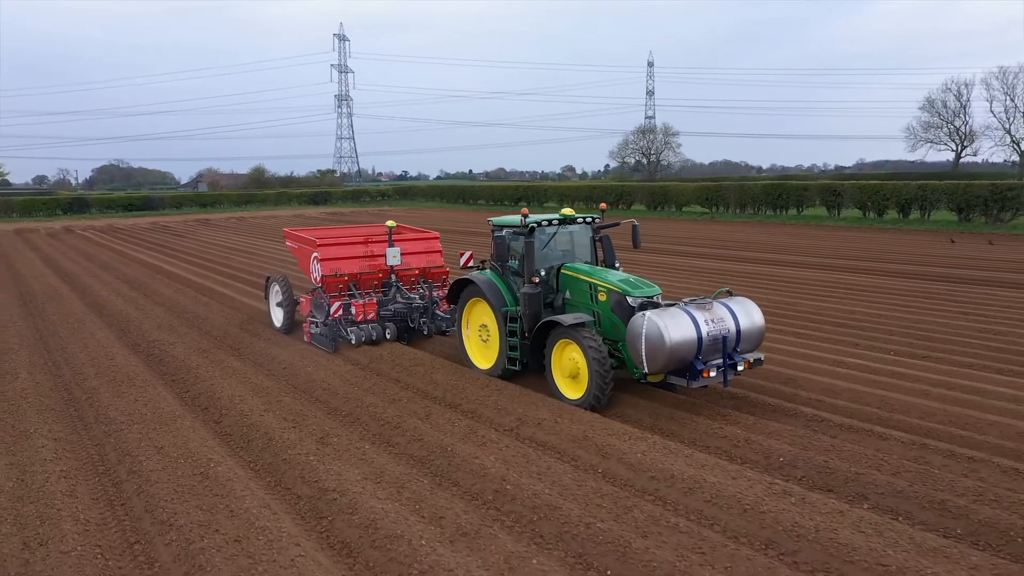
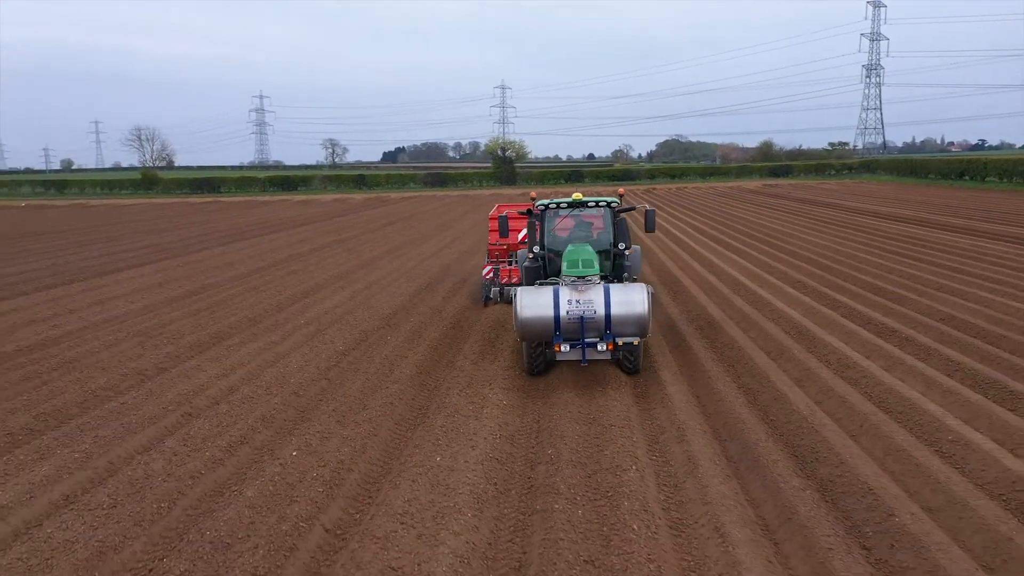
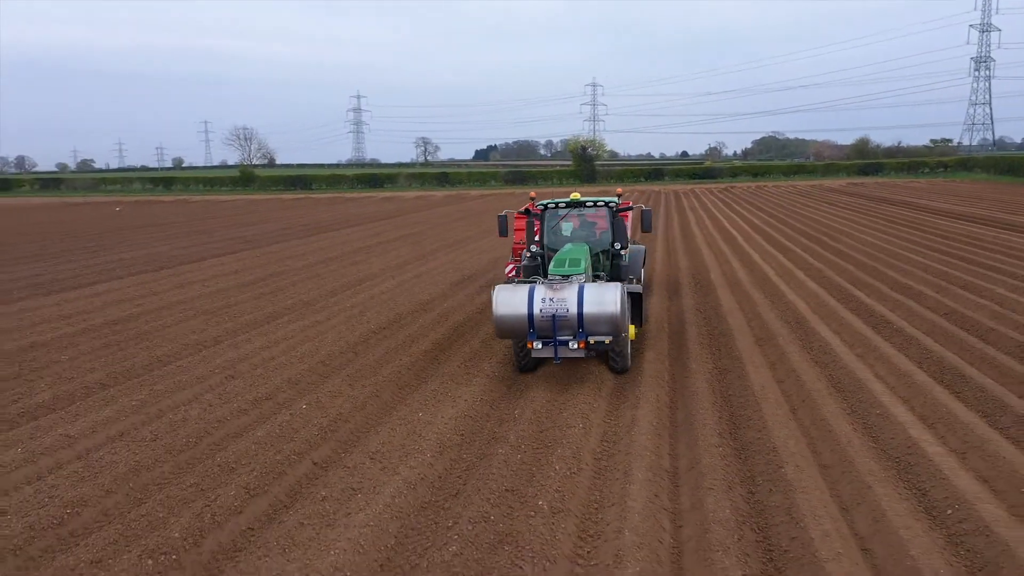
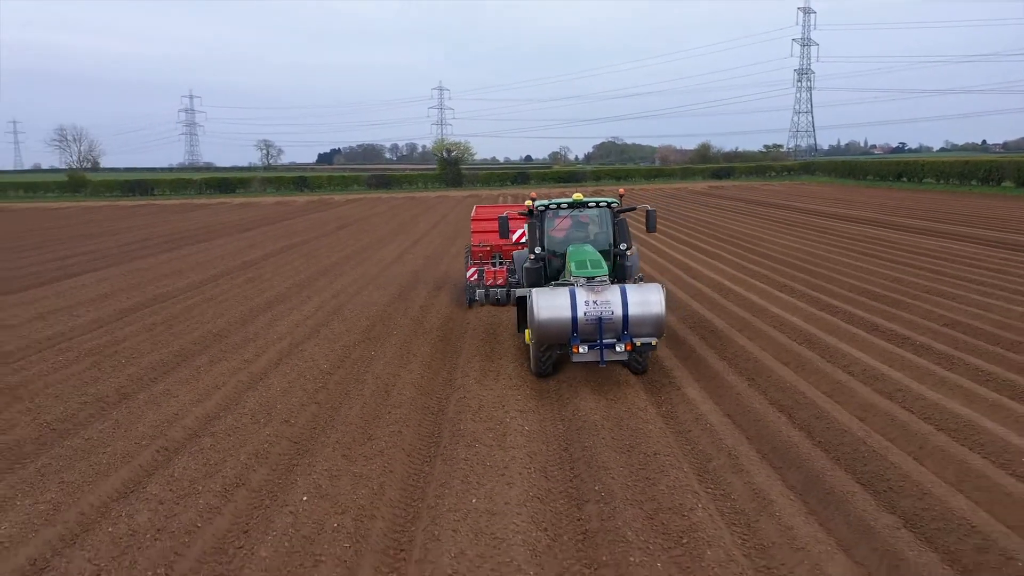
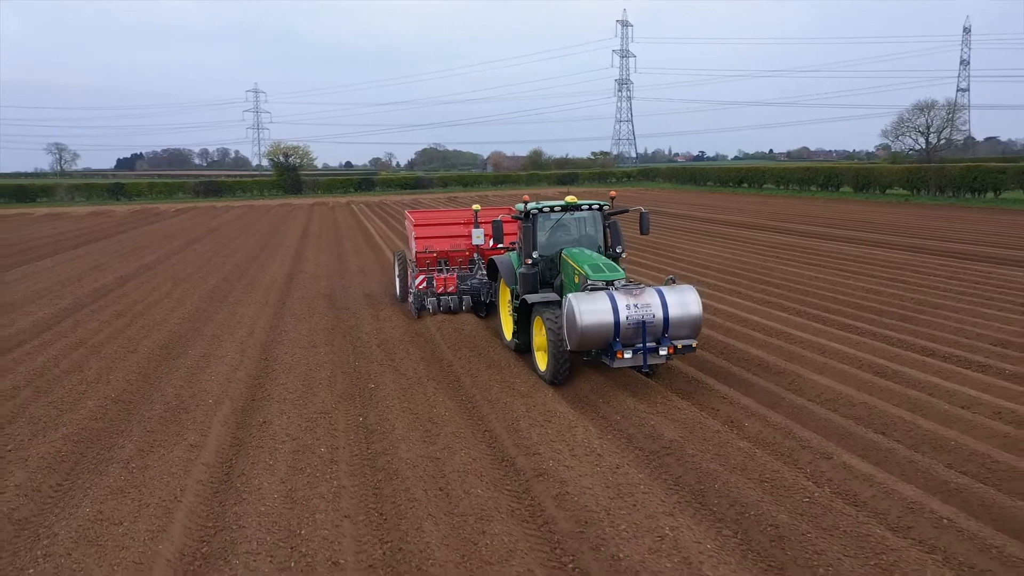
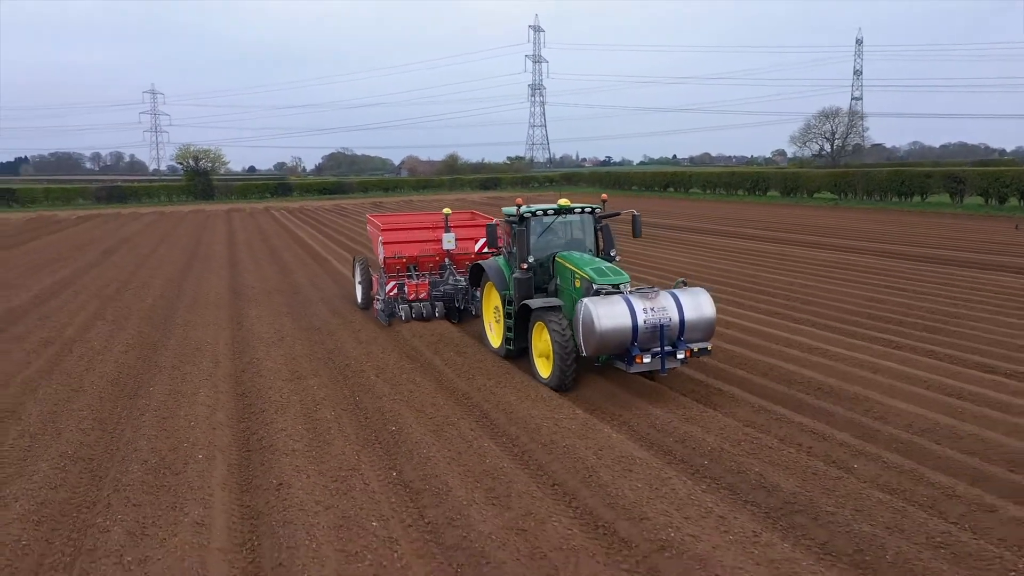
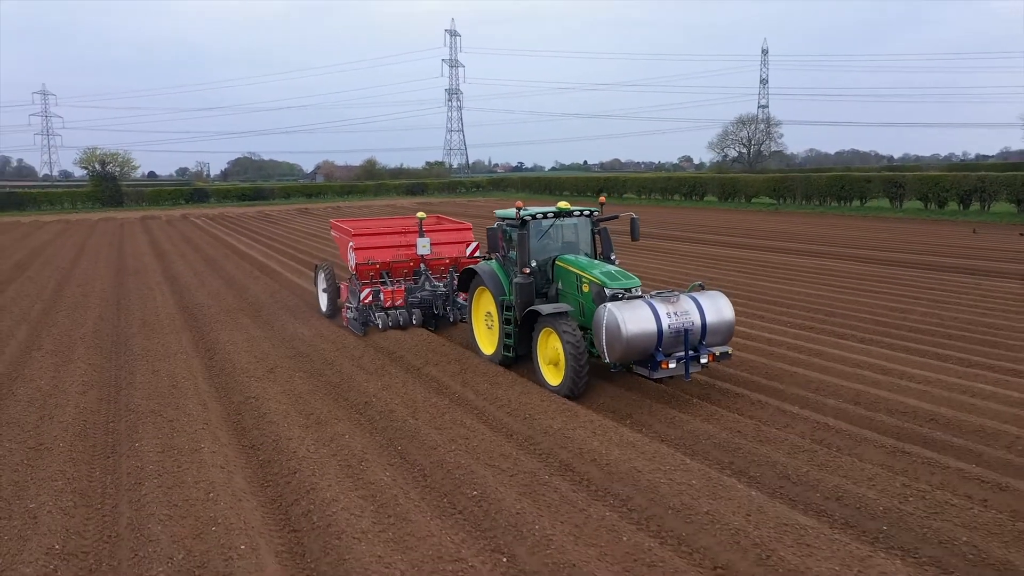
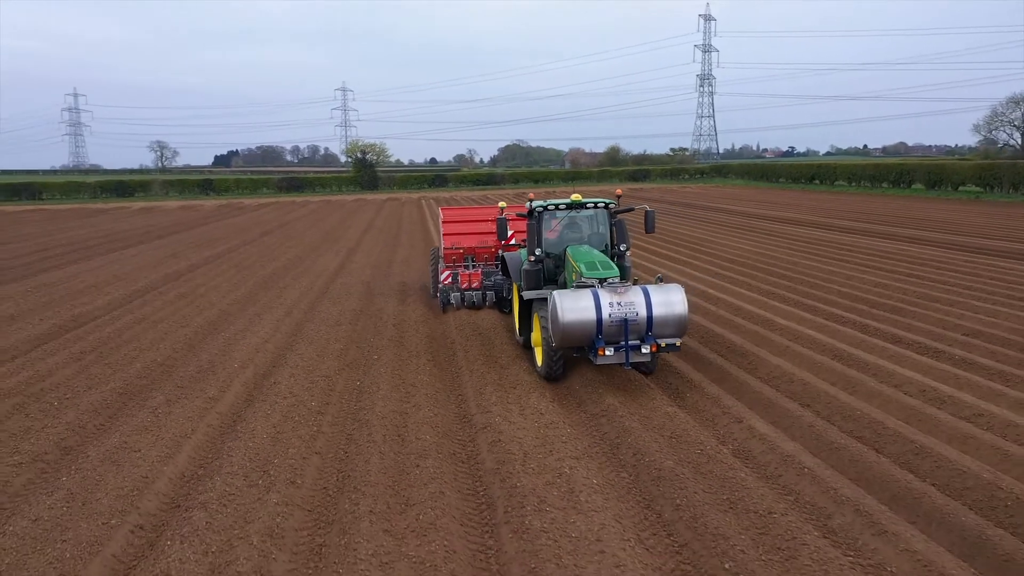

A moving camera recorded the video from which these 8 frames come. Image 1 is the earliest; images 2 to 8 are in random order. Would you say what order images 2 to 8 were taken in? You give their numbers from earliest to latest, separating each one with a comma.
7, 6, 5, 8, 4, 2, 3
